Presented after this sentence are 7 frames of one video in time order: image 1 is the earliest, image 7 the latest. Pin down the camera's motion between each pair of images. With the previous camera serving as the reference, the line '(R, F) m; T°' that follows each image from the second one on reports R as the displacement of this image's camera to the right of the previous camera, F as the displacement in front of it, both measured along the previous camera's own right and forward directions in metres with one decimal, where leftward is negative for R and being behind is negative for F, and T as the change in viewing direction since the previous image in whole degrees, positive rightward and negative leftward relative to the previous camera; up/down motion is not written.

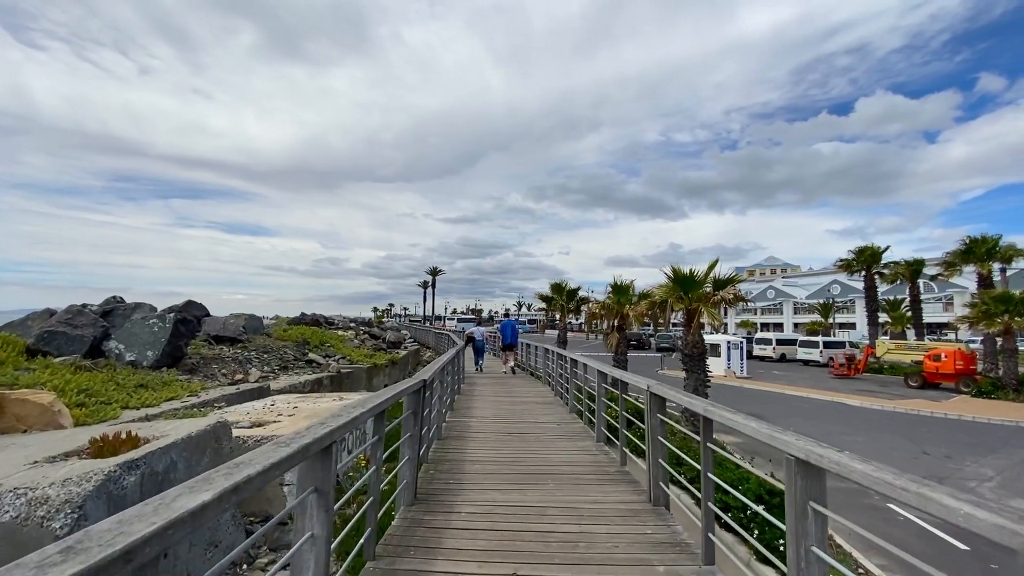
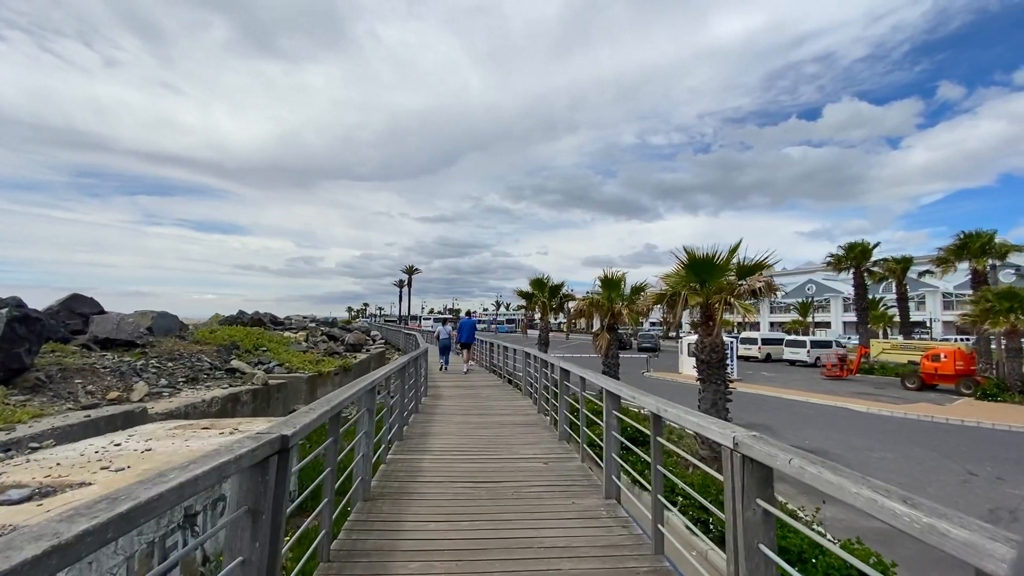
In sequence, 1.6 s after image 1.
(+0.1, +2.5) m; +3°
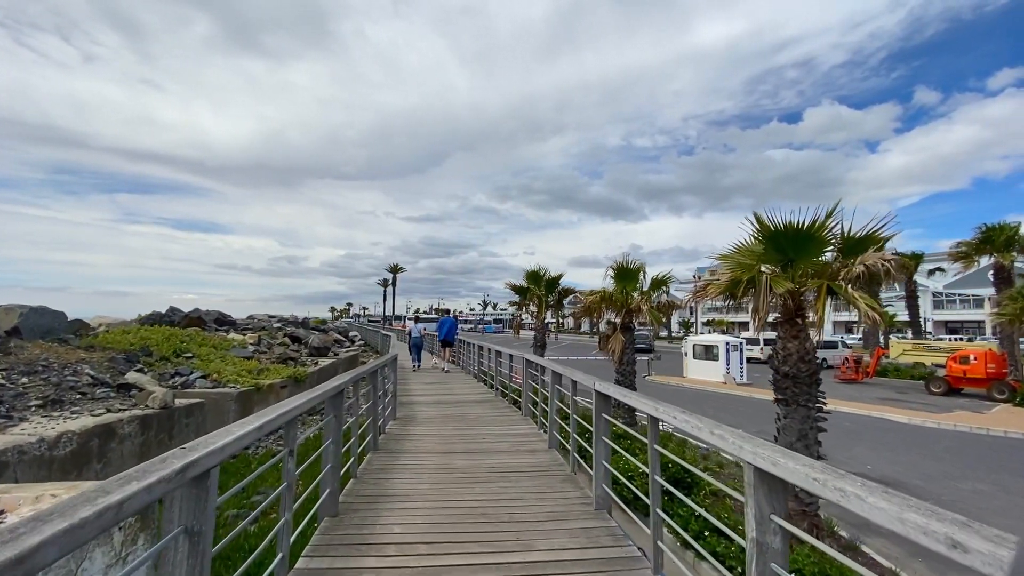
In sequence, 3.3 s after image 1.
(-0.2, +2.9) m; +2°
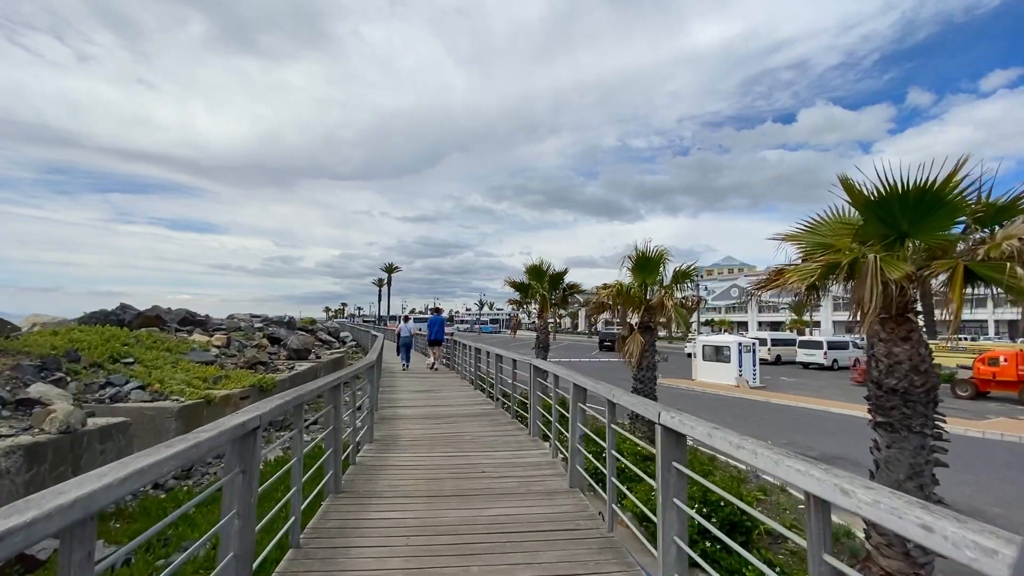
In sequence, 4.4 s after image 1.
(-0.1, +1.7) m; 0°
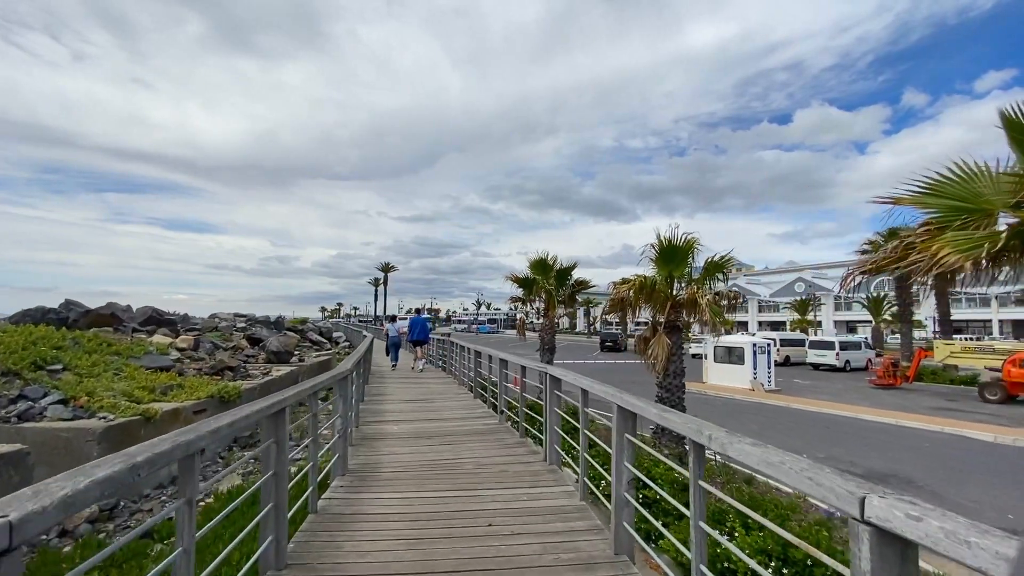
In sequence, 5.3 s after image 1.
(-0.2, +1.5) m; 0°
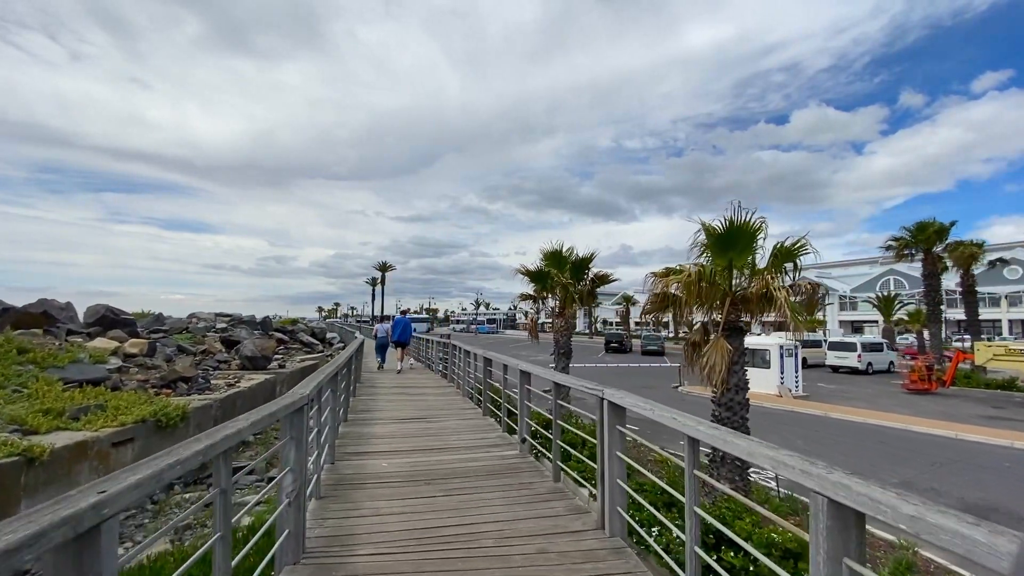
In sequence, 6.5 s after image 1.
(-0.4, +2.0) m; 0°
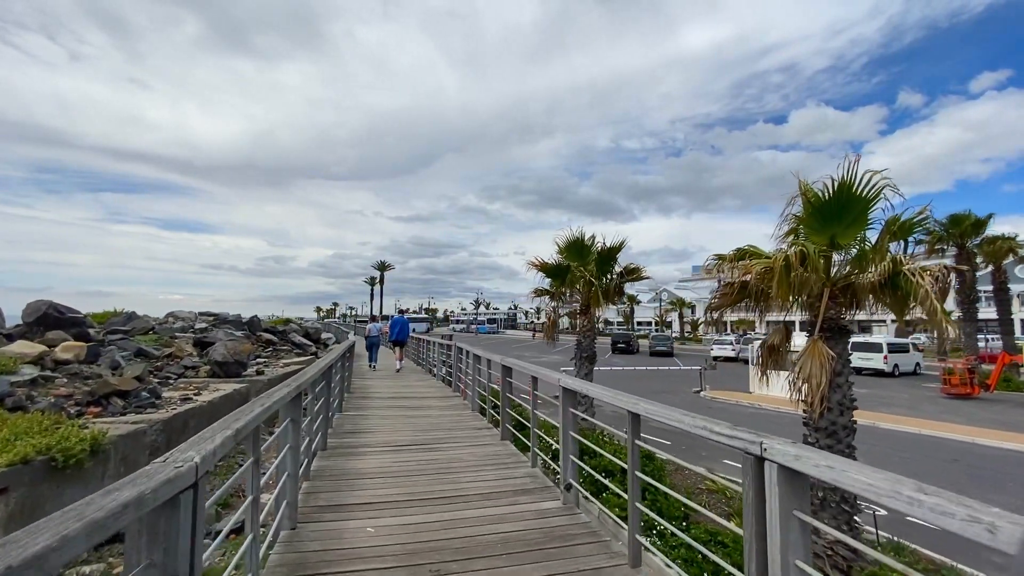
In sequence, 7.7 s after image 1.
(-0.4, +1.9) m; 0°
